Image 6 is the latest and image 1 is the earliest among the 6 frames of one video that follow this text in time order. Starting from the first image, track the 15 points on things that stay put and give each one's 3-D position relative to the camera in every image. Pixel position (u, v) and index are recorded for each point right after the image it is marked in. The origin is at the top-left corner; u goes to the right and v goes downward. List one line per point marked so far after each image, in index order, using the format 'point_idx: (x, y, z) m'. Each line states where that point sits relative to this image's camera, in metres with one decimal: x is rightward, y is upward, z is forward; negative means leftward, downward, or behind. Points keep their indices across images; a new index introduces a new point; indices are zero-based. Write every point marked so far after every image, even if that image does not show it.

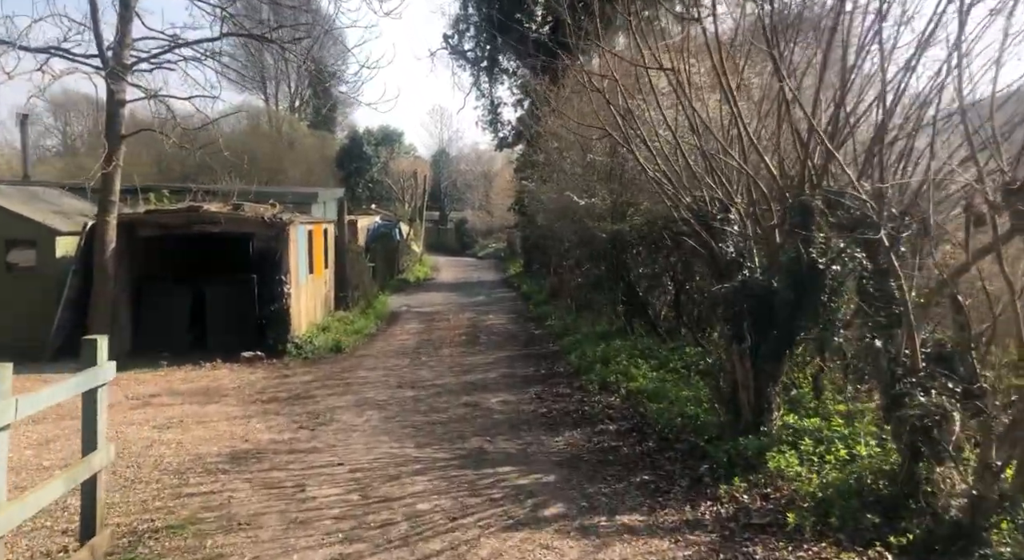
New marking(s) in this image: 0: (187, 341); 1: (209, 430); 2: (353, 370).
0: (-5.5, -1.0, +15.3) m
1: (-3.1, -1.5, +9.3) m
2: (-2.4, -1.4, +13.5) m
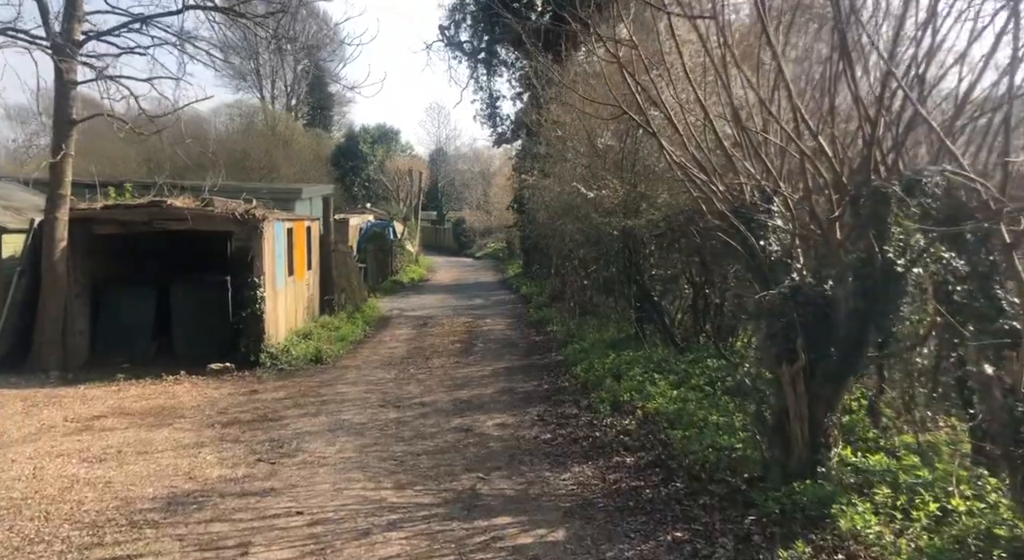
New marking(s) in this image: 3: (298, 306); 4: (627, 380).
0: (-5.6, -1.1, +13.8) m
1: (-3.1, -1.6, +7.8) m
2: (-2.4, -1.4, +12.0) m
3: (-4.0, -0.5, +16.9) m
4: (+1.3, -1.2, +10.6) m
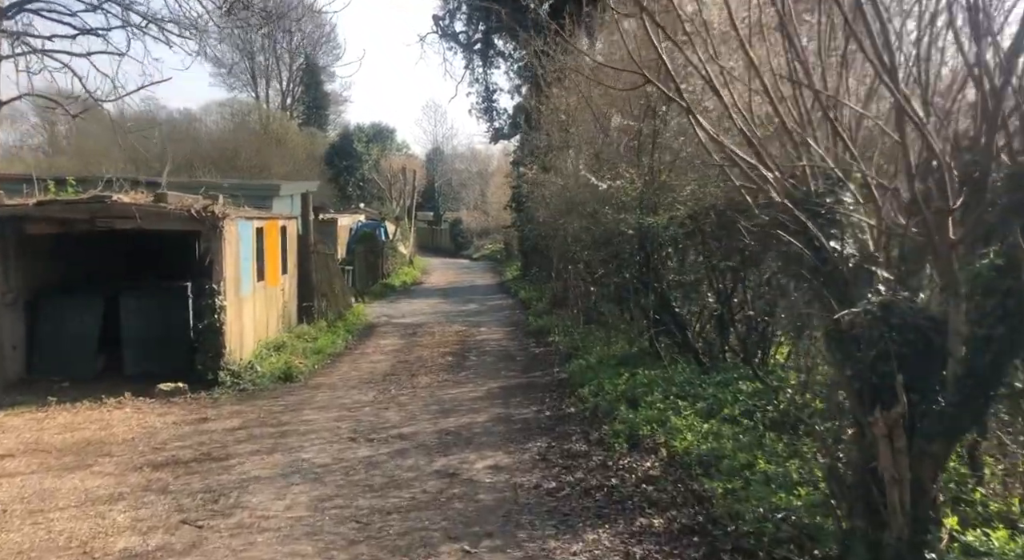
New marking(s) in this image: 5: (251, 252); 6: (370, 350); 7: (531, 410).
0: (-5.6, -1.2, +12.1) m
1: (-3.2, -1.7, +6.1) m
2: (-2.5, -1.5, +10.3) m
3: (-4.1, -0.6, +15.1) m
4: (+1.3, -1.3, +8.9) m
5: (-4.0, +0.4, +13.9) m
6: (-2.5, -1.2, +15.7) m
7: (+0.2, -1.5, +10.1) m
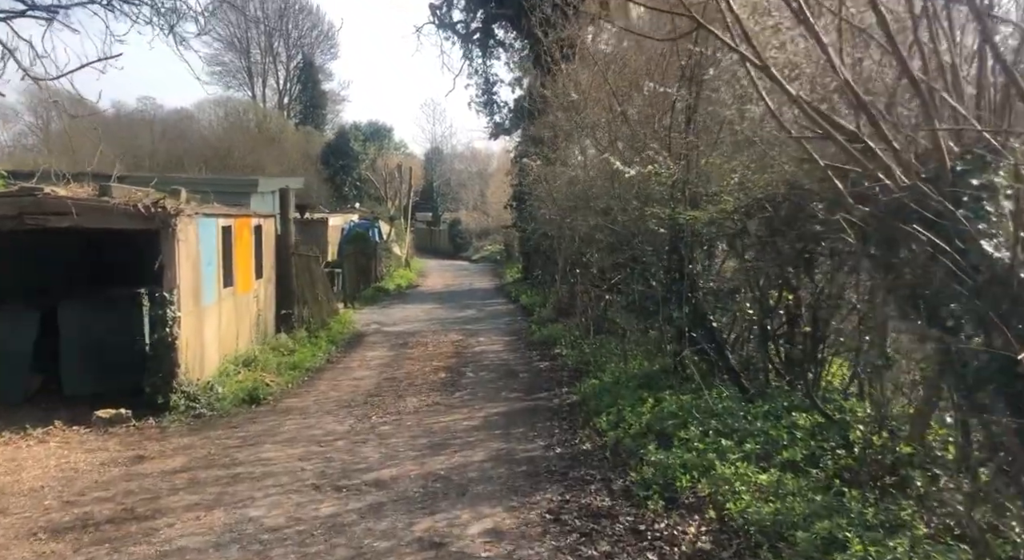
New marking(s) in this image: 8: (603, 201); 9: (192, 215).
0: (-5.6, -1.3, +10.4) m
1: (-3.1, -1.7, +4.4) m
2: (-2.4, -1.6, +8.6) m
3: (-4.0, -0.7, +13.4) m
4: (+1.3, -1.3, +7.1) m
5: (-4.0, +0.4, +12.2) m
6: (-2.5, -1.3, +14.0) m
7: (+0.2, -1.5, +8.4) m
8: (+1.0, +0.9, +10.6) m
9: (-3.9, +0.8, +10.9) m
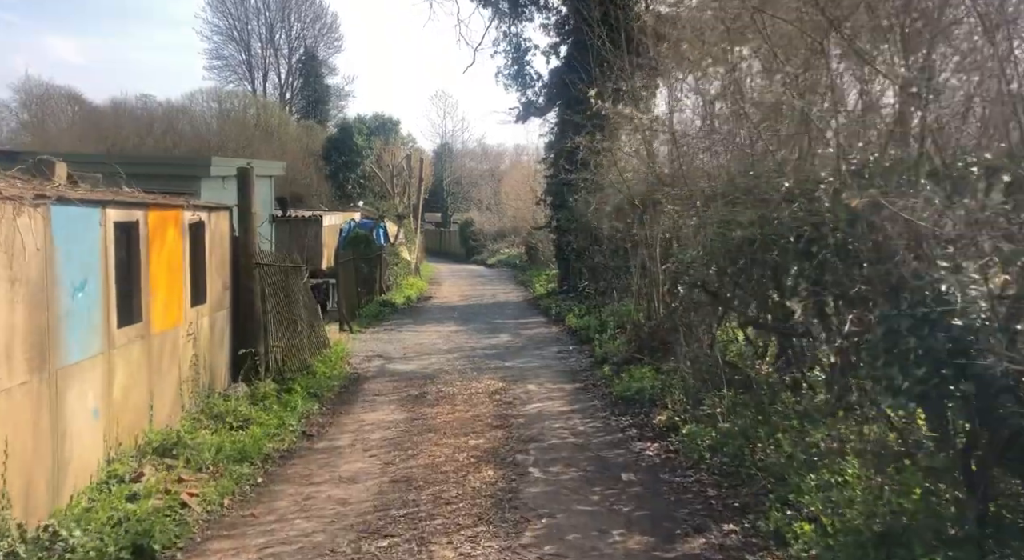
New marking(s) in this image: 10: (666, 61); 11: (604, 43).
0: (-4.8, -1.5, +5.2) m
1: (-2.4, -2.0, -0.8) m
2: (-1.7, -1.8, +3.4) m
3: (-3.2, -1.0, +8.2) m
4: (+2.1, -1.6, +1.9) m
5: (-3.2, +0.1, +7.1) m
6: (-1.6, -1.6, +8.8) m
7: (+1.0, -1.8, +3.2) m
8: (+1.8, +0.7, +5.4) m
9: (-3.1, +0.5, +5.8) m
10: (+2.0, +2.8, +11.3) m
11: (+1.6, +3.8, +14.6) m
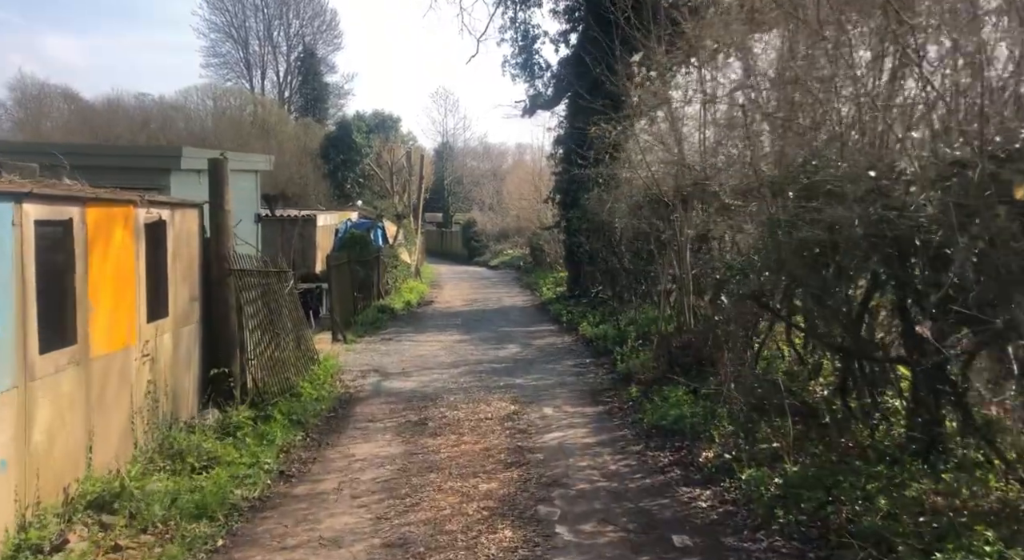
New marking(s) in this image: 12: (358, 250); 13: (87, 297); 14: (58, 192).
0: (-4.6, -1.6, +3.7) m
1: (-2.3, -2.1, -2.3) m
2: (-1.5, -1.9, +1.9) m
3: (-3.1, -1.0, +6.7) m
4: (+2.2, -1.7, +0.4) m
5: (-3.1, 0.0, +5.5) m
6: (-1.5, -1.7, +7.3) m
7: (+1.2, -1.9, +1.7) m
8: (+2.0, +0.6, +3.8) m
9: (-2.9, +0.4, +4.3) m
10: (+2.1, +2.7, +9.8) m
11: (+1.7, +3.8, +13.1) m
12: (-3.4, +0.7, +20.0) m
13: (-3.1, -0.1, +6.6) m
14: (-3.1, +0.6, +6.1) m
